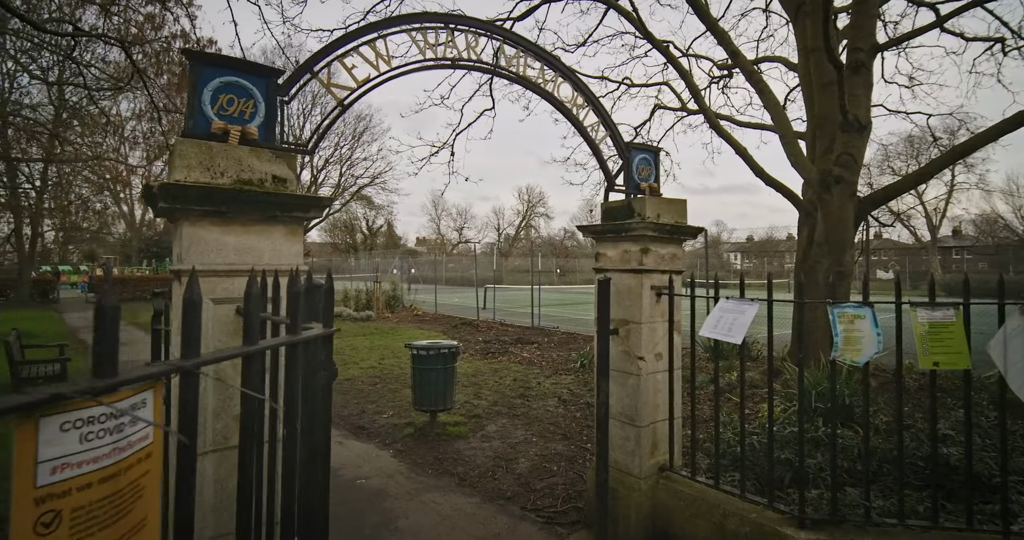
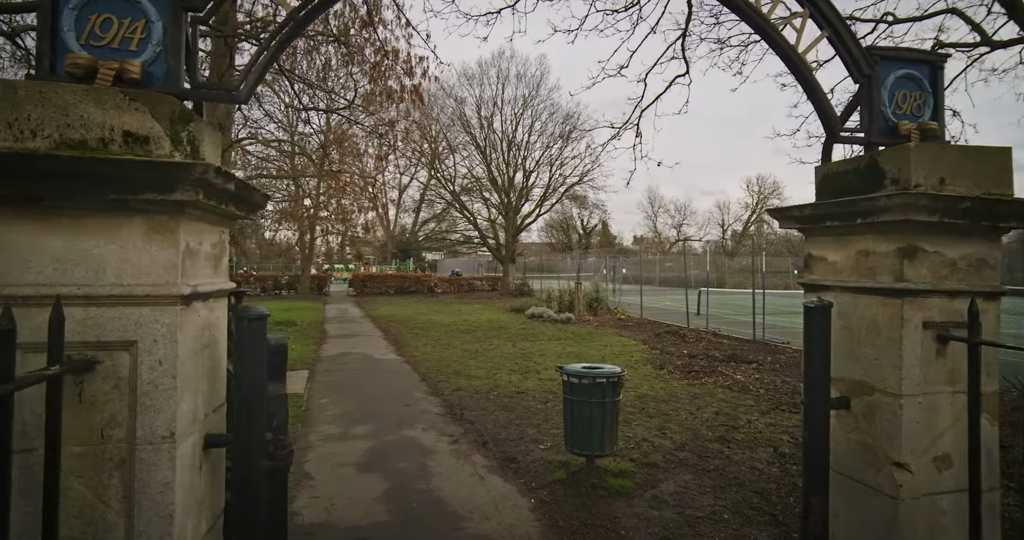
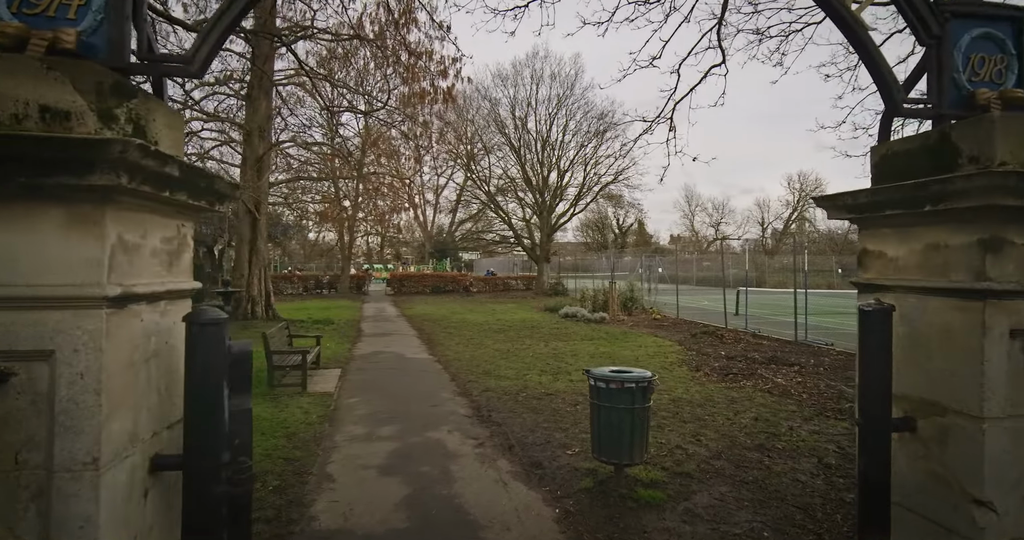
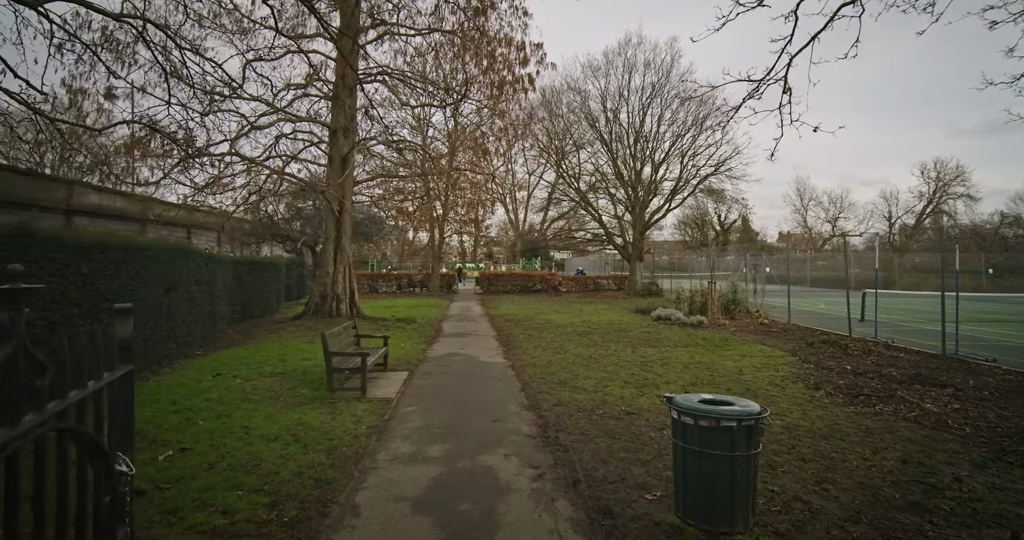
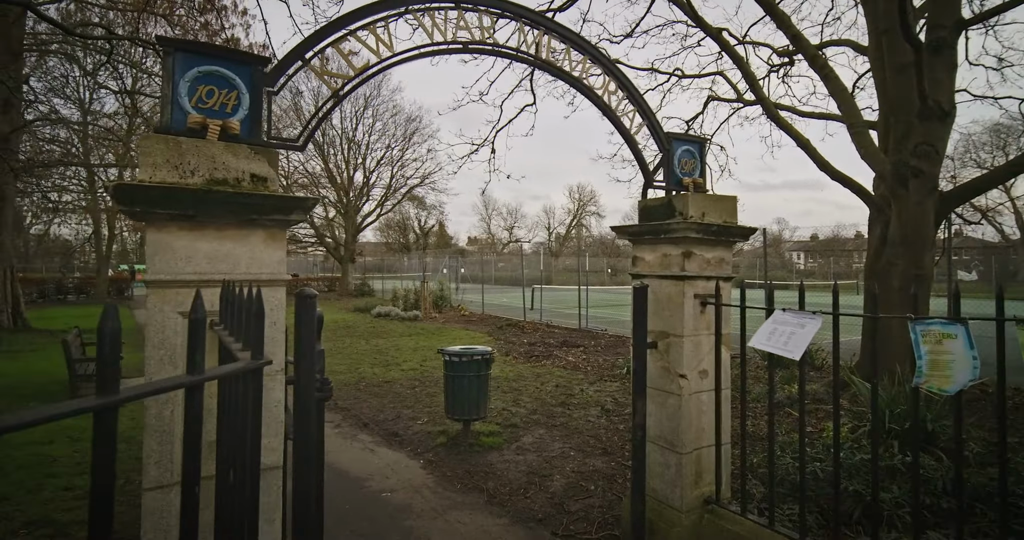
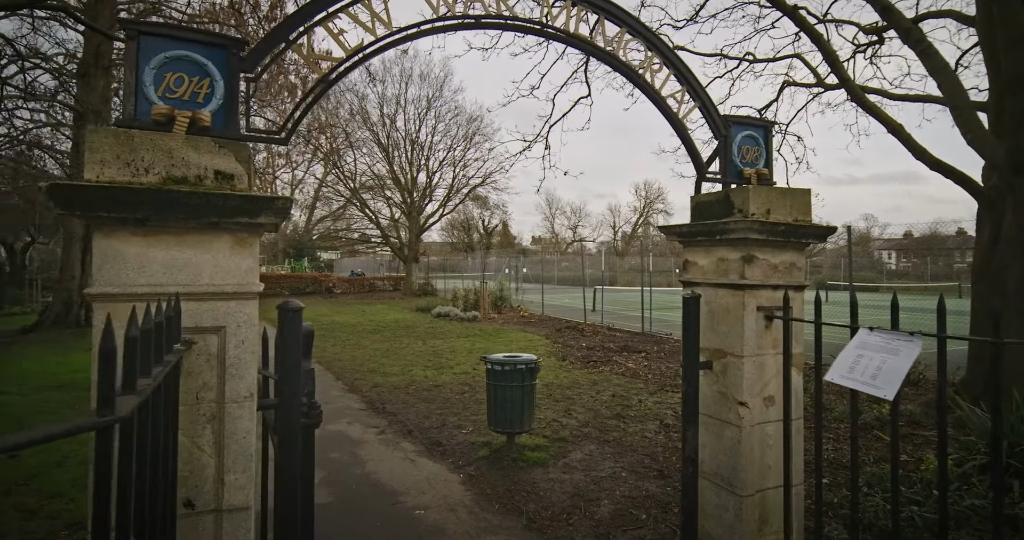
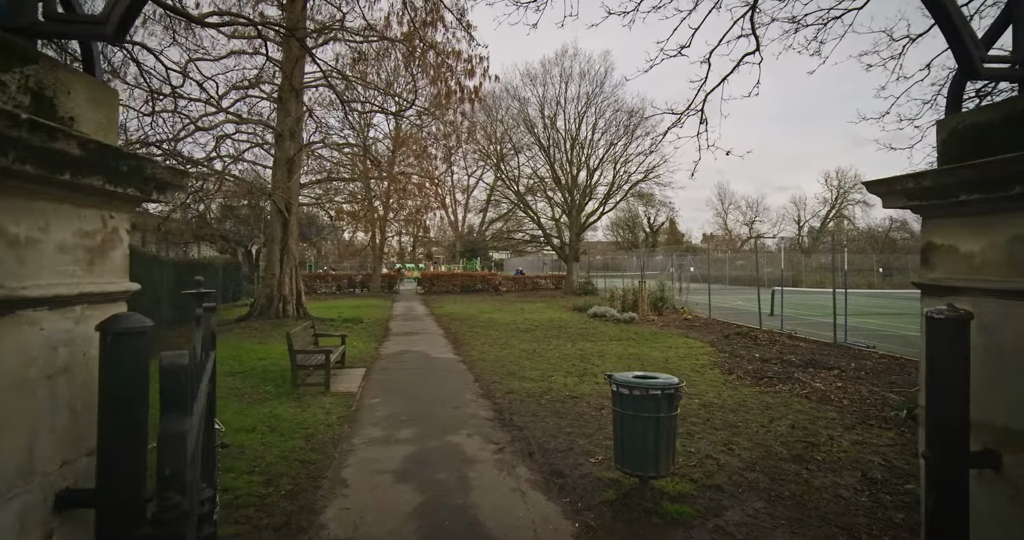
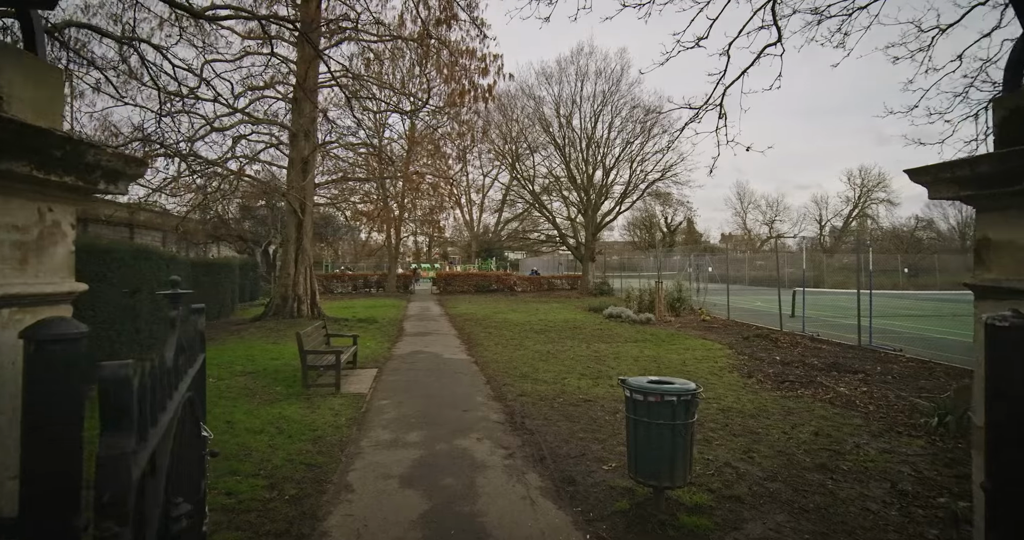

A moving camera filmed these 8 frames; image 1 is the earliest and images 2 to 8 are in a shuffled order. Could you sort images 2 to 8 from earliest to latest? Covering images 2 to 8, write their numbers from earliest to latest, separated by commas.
5, 6, 2, 3, 7, 8, 4
